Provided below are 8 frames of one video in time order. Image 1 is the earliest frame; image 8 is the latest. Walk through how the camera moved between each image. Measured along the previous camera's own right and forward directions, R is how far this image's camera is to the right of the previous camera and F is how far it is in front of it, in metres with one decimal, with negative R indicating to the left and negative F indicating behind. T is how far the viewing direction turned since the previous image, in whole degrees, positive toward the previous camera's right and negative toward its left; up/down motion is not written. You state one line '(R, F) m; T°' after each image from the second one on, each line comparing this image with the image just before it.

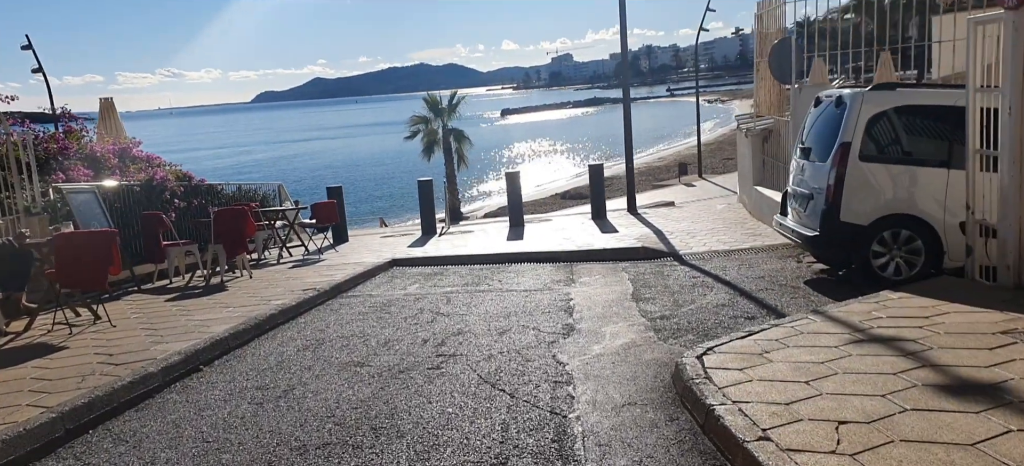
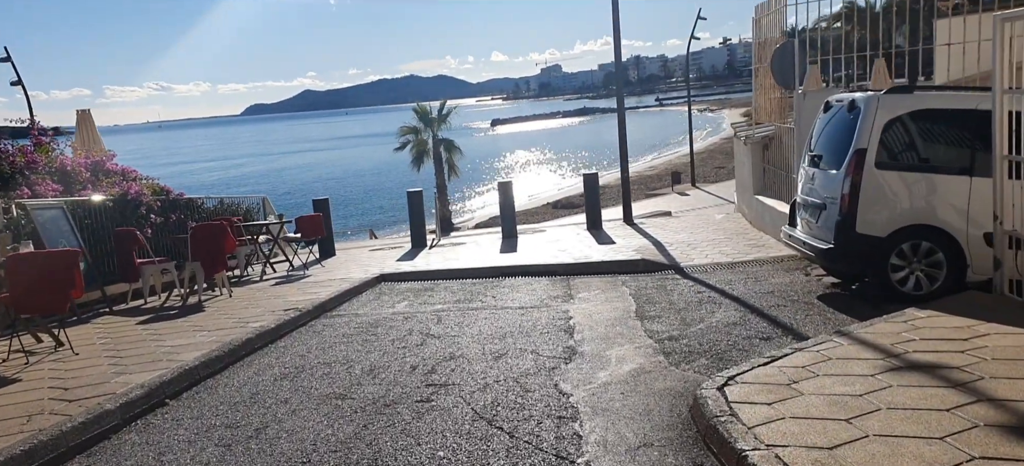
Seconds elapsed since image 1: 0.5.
(0.0, +0.4) m; +1°
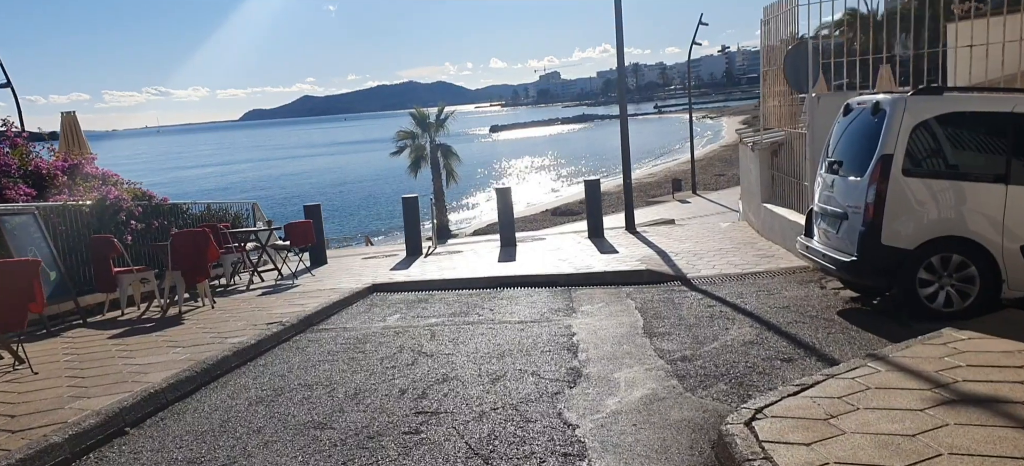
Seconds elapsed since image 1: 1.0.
(0.0, +0.4) m; 0°
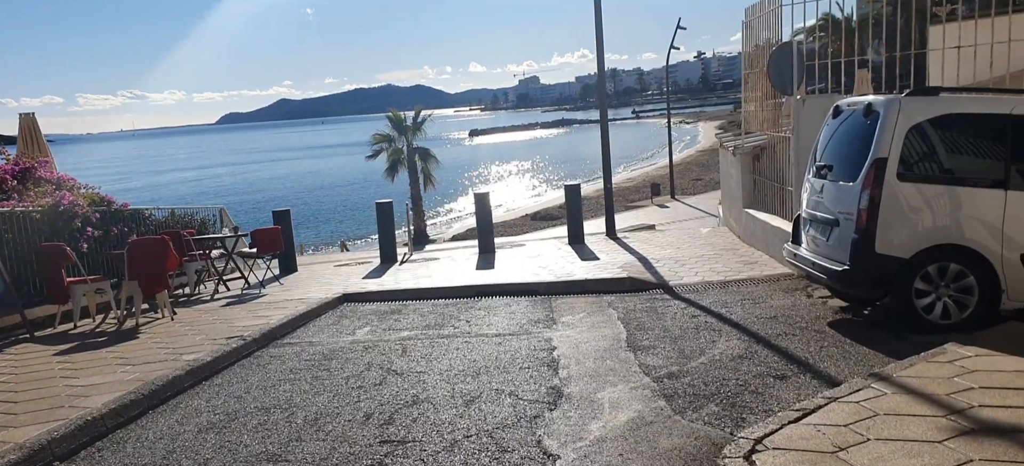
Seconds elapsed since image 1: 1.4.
(0.0, +0.3) m; +2°
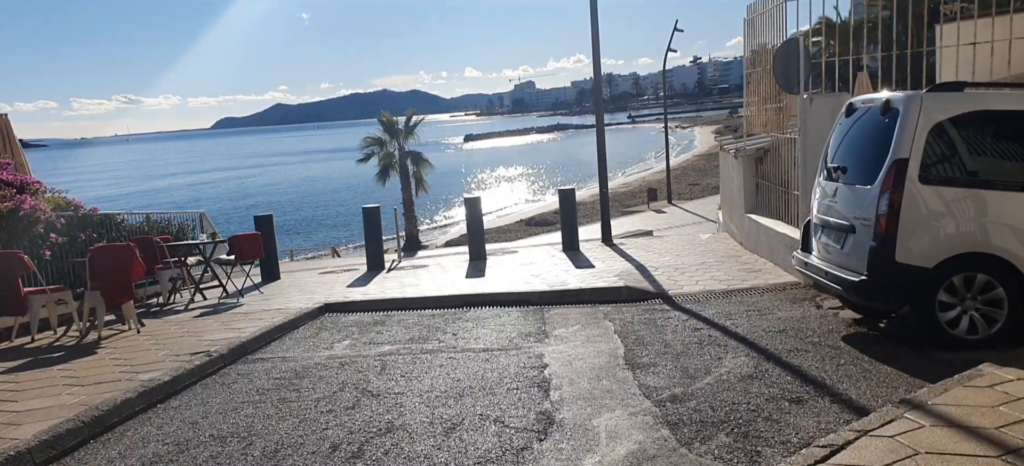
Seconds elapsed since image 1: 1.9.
(+0.1, +0.4) m; 0°
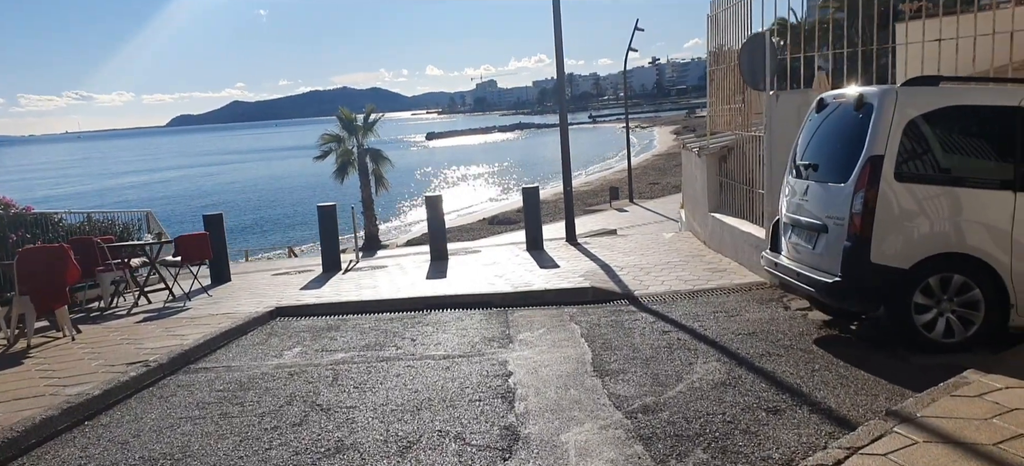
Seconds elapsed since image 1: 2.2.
(0.0, +0.3) m; +3°
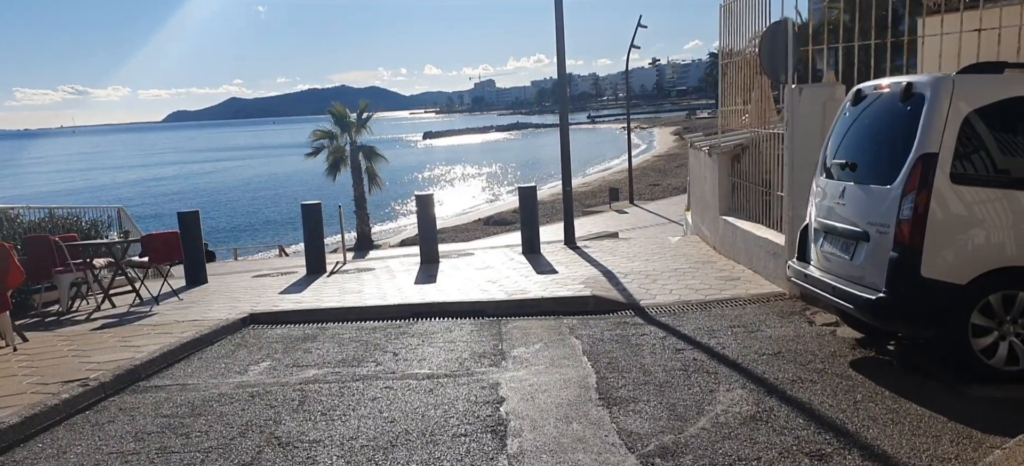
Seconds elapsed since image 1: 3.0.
(0.0, +0.6) m; 0°
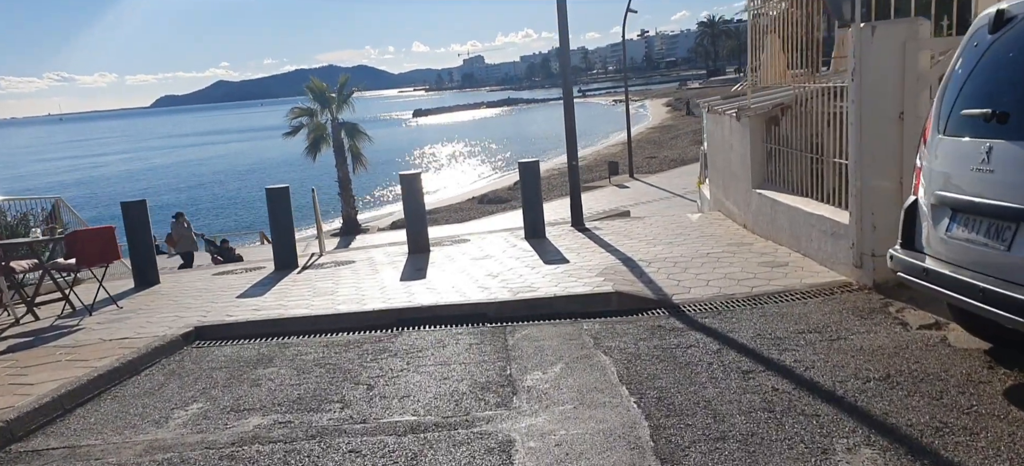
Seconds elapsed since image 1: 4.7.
(-0.1, +1.3) m; +1°
